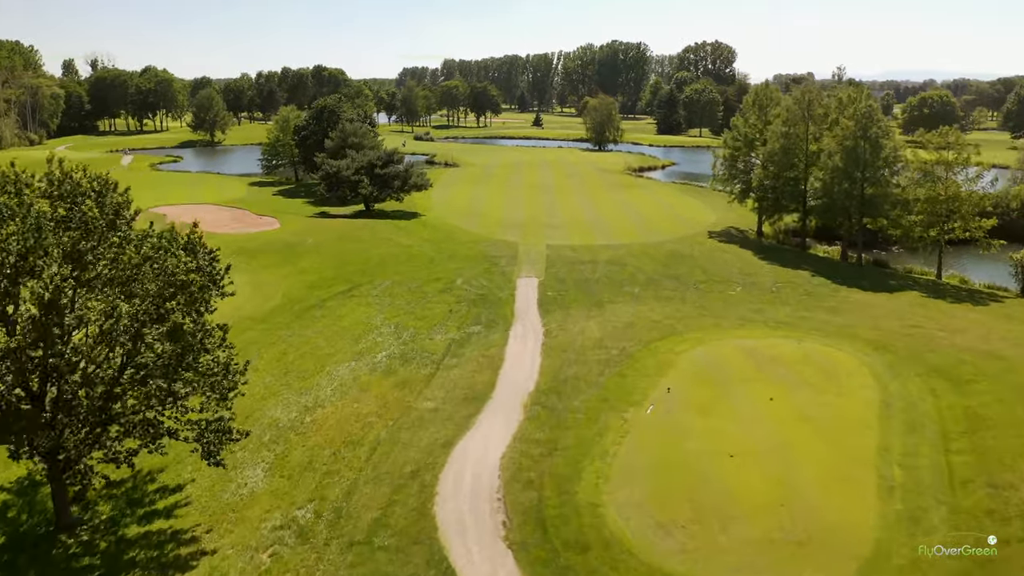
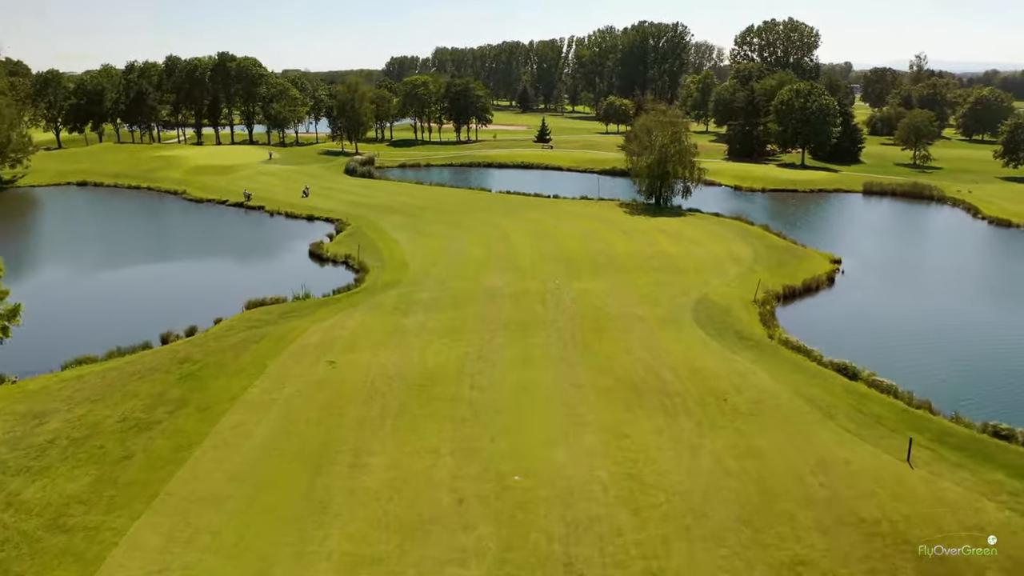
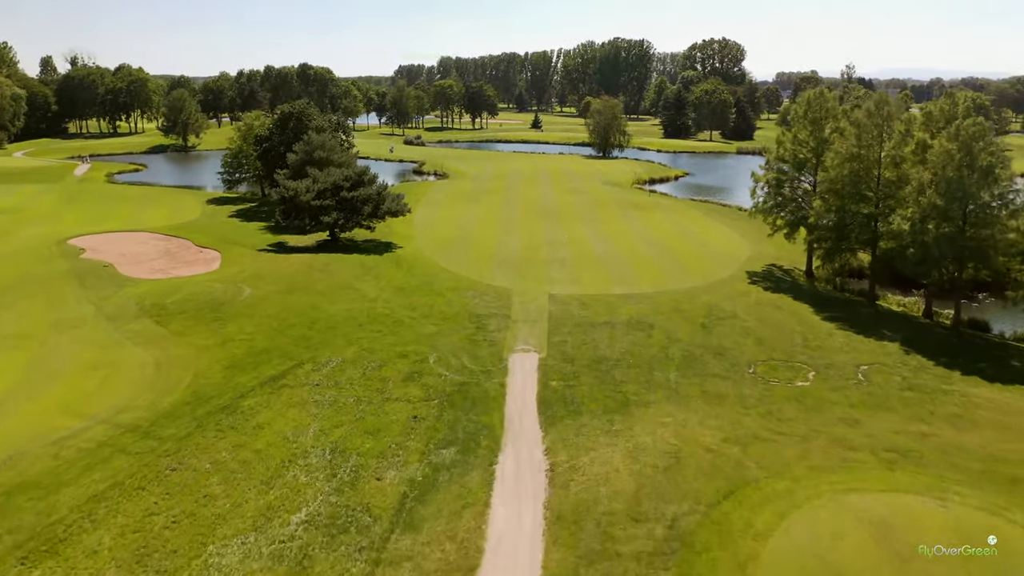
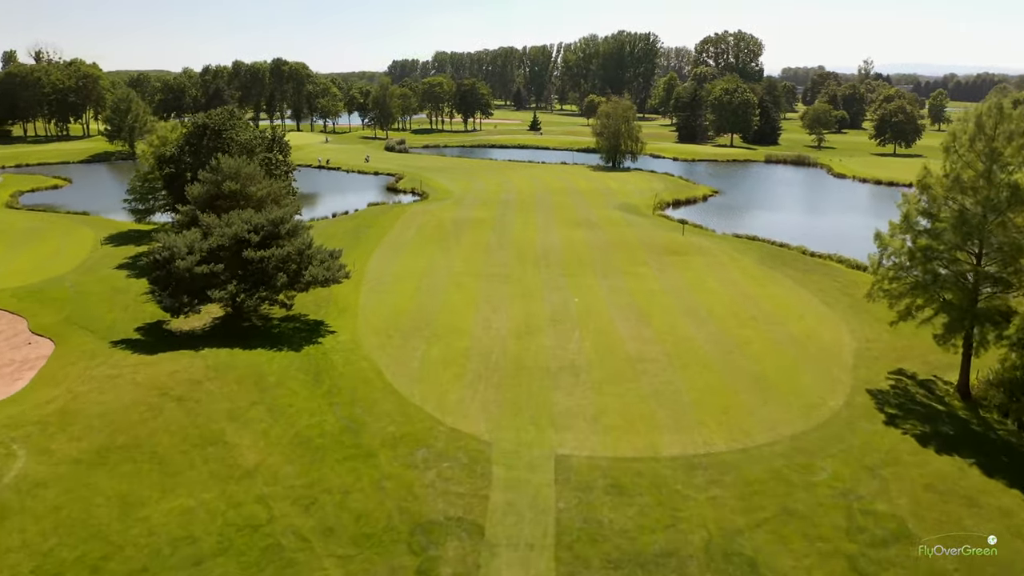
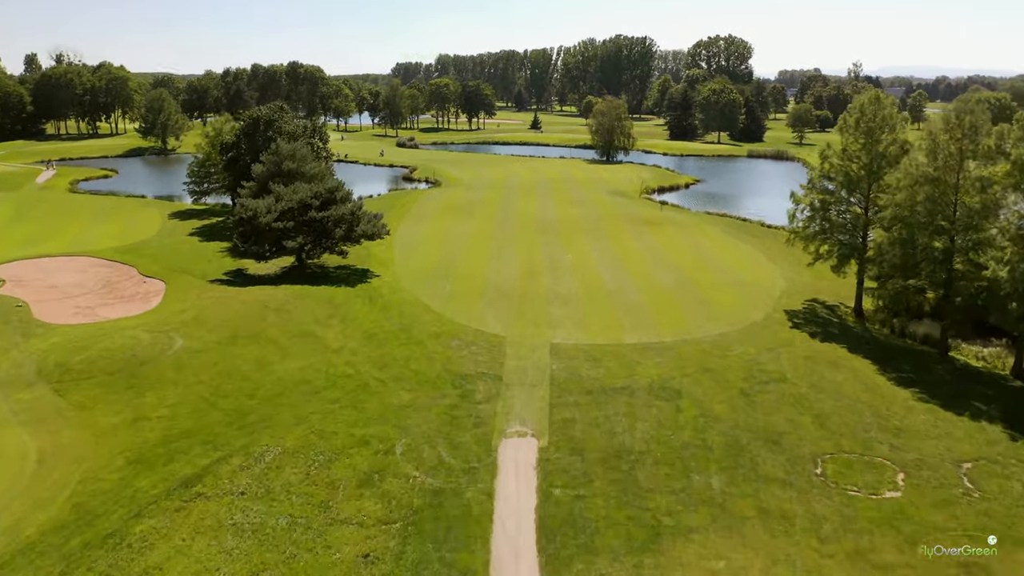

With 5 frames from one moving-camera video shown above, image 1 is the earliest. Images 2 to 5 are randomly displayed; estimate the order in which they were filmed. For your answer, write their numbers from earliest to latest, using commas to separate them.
3, 5, 4, 2
